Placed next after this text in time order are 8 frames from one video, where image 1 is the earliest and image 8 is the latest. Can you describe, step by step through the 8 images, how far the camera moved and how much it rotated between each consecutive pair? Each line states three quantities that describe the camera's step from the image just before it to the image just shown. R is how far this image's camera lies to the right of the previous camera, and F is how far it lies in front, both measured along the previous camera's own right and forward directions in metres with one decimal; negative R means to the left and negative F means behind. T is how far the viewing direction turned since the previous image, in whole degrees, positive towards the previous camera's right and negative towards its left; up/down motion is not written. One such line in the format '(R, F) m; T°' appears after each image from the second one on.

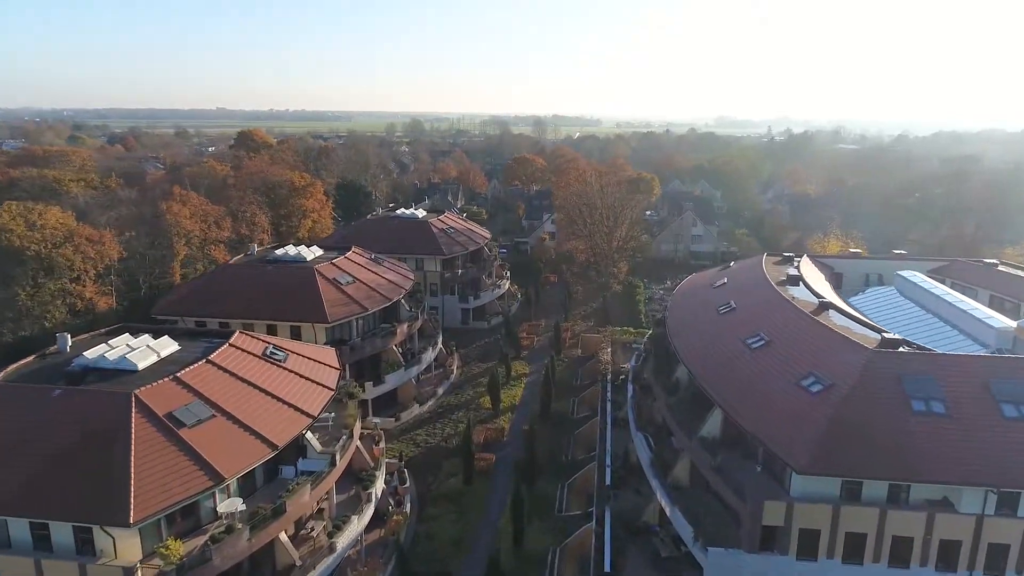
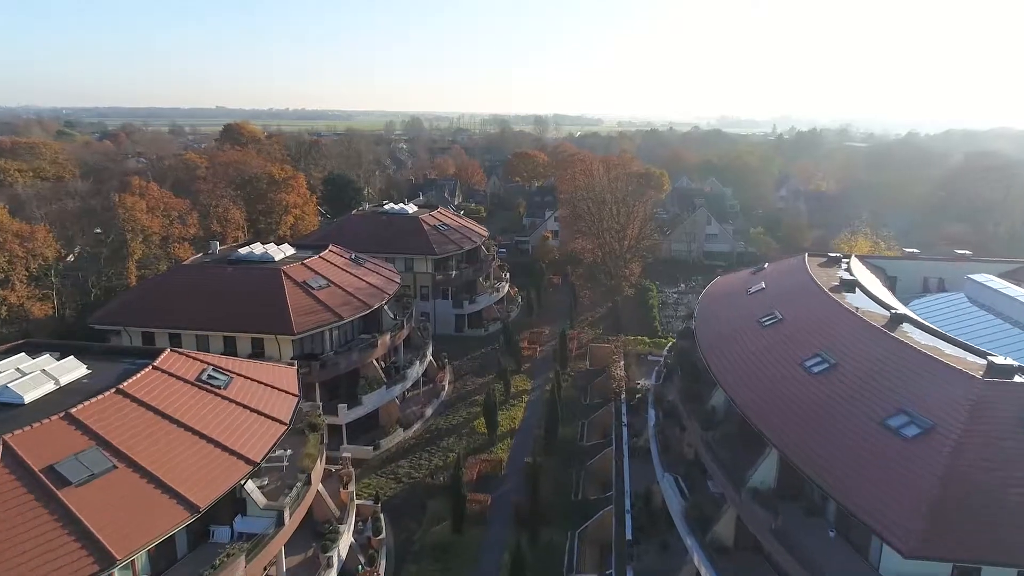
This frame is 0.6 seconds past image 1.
(0.0, +6.2) m; 0°
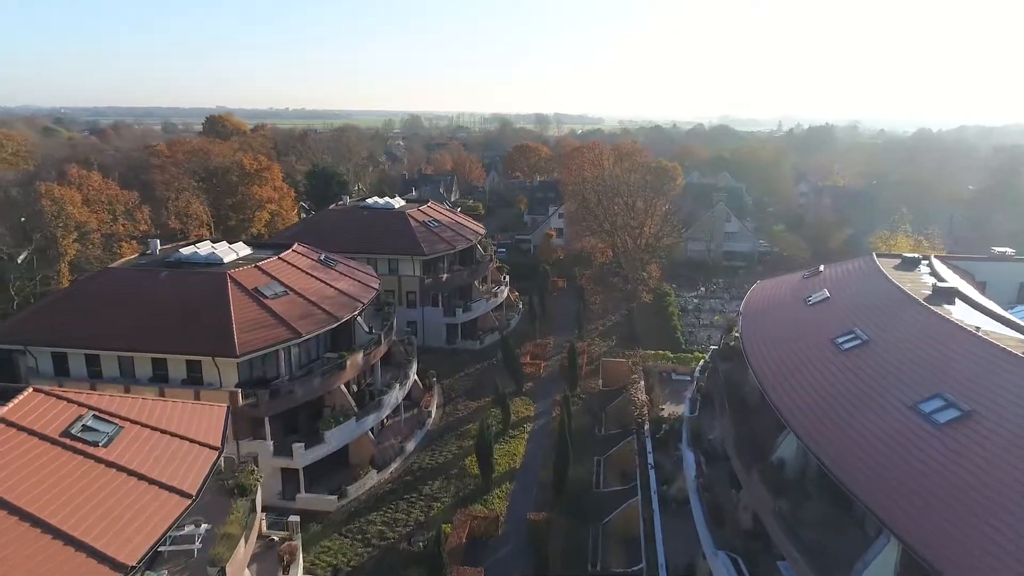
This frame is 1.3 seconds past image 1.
(0.0, +7.1) m; 0°
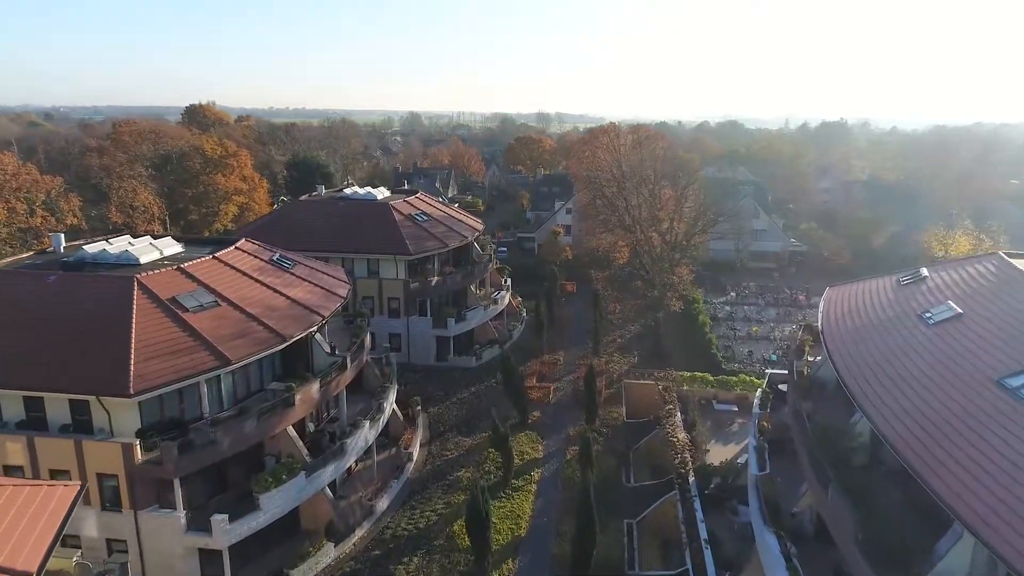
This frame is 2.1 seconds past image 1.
(-0.1, +7.7) m; 0°
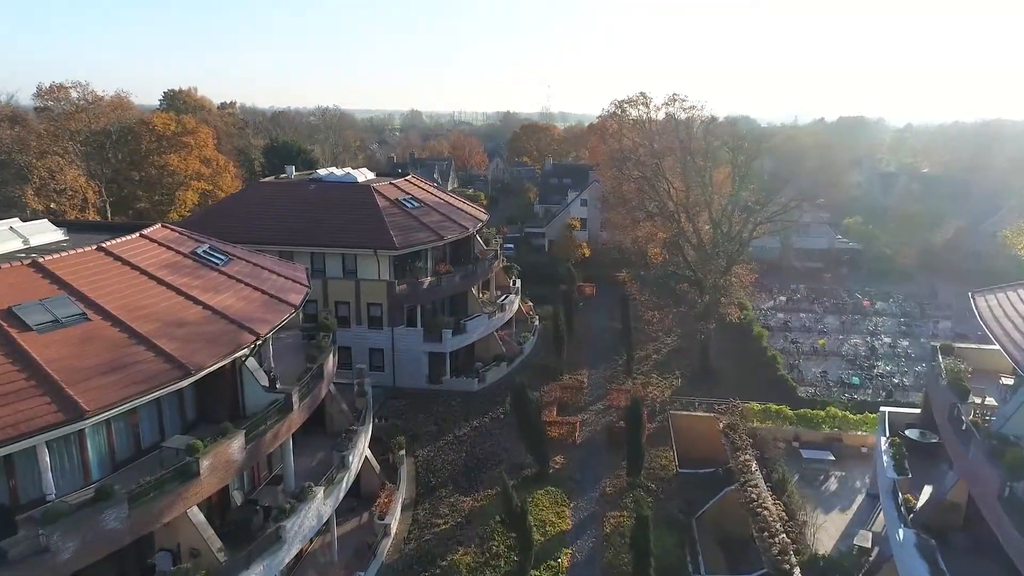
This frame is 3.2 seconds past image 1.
(-0.5, +8.1) m; 0°
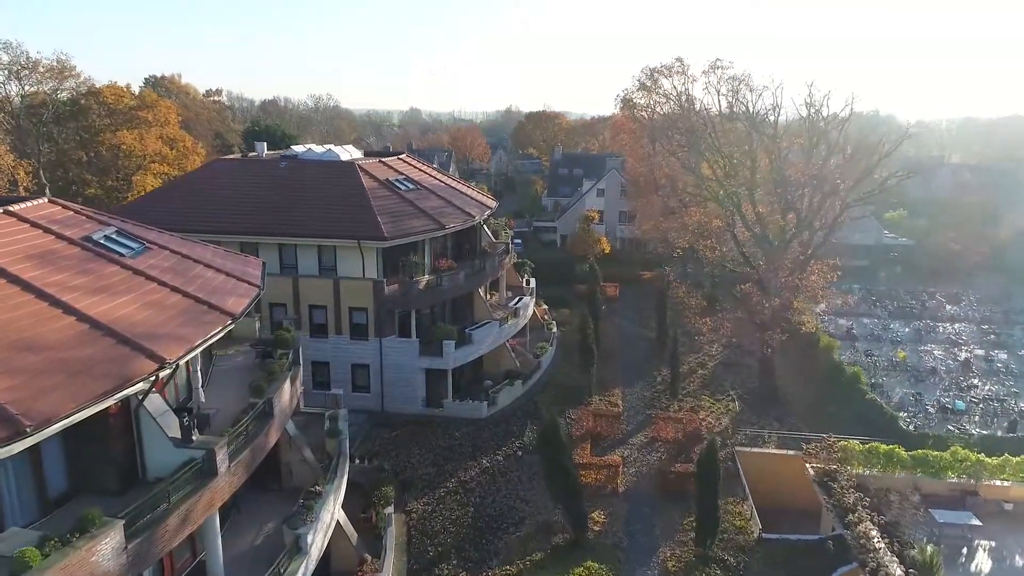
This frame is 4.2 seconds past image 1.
(-0.6, +6.2) m; 0°
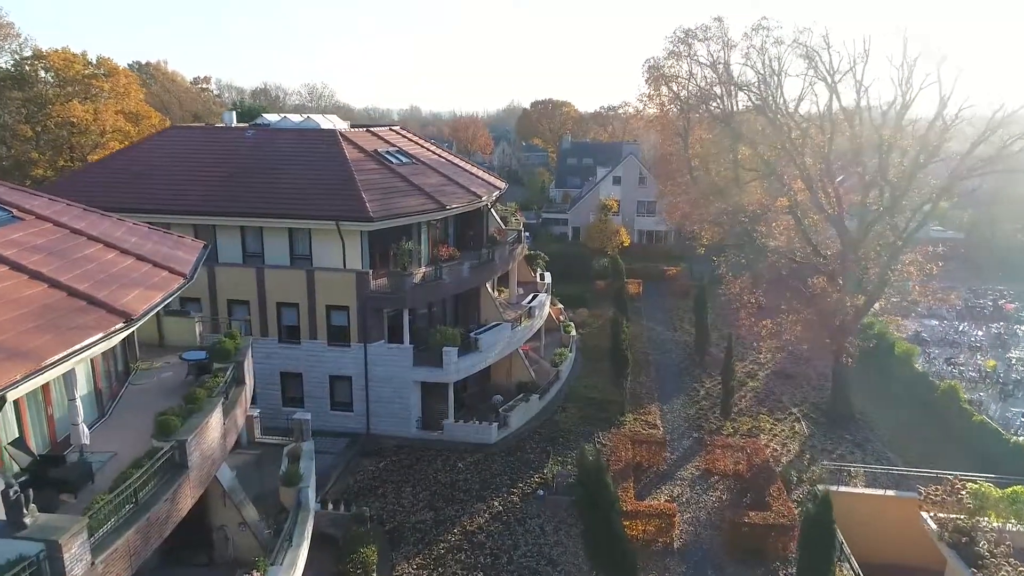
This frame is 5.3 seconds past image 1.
(-0.4, +4.8) m; 0°
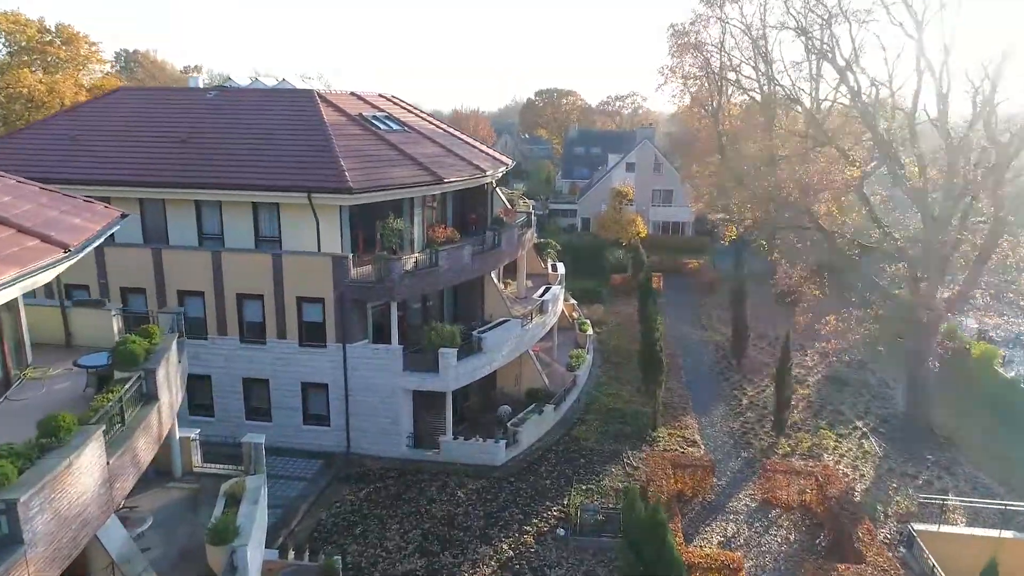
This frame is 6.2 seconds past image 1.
(-0.2, +3.6) m; 0°
